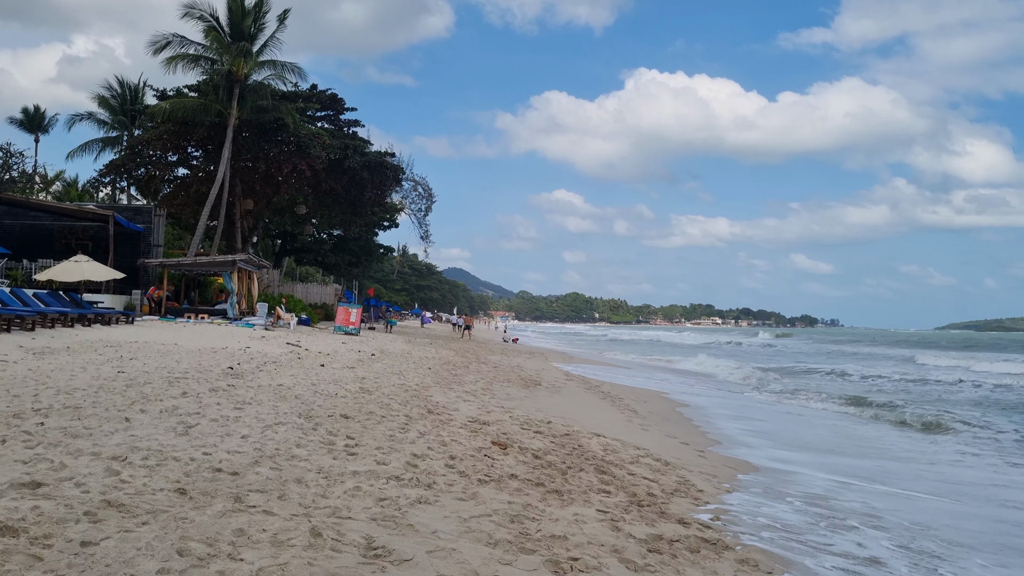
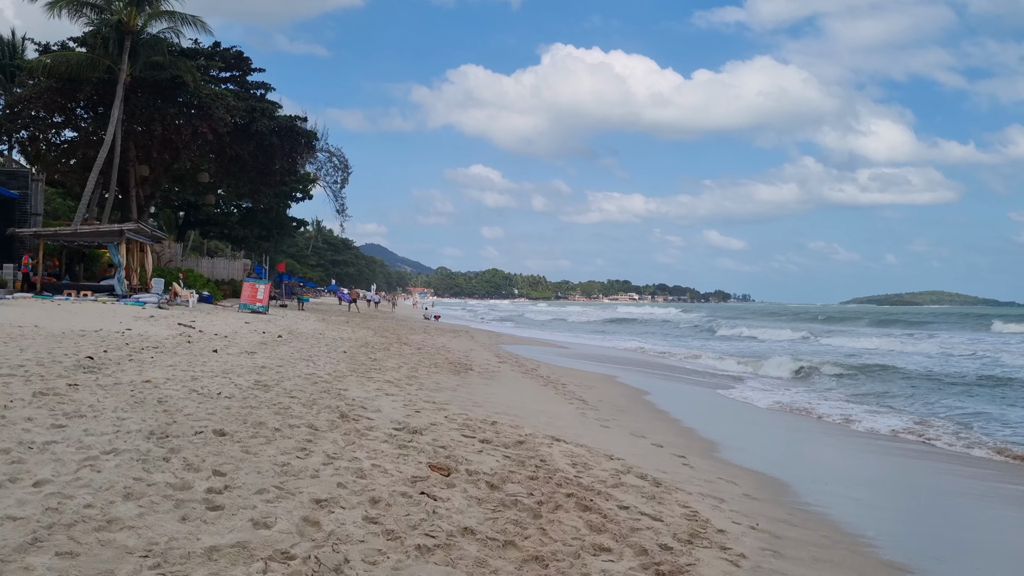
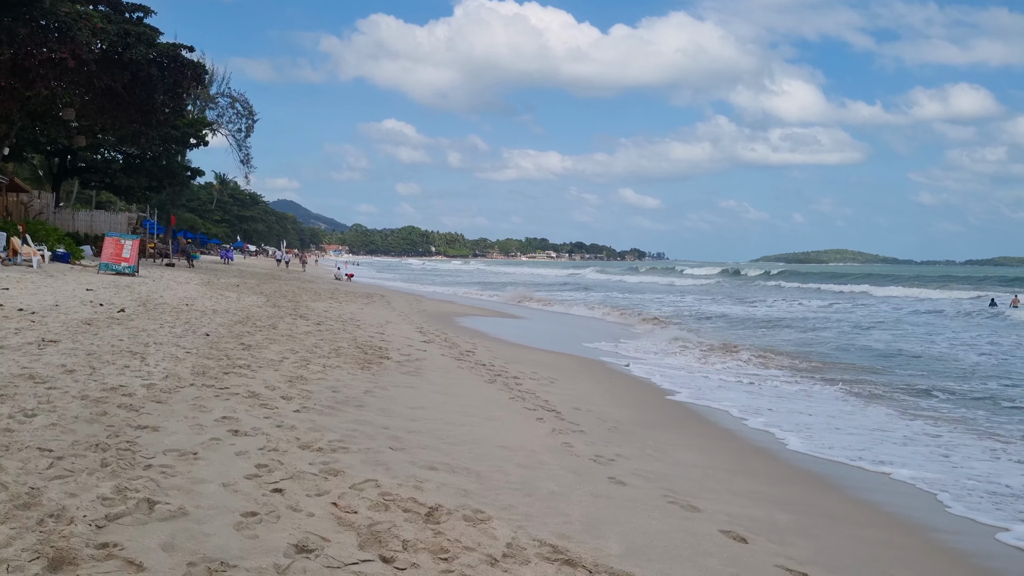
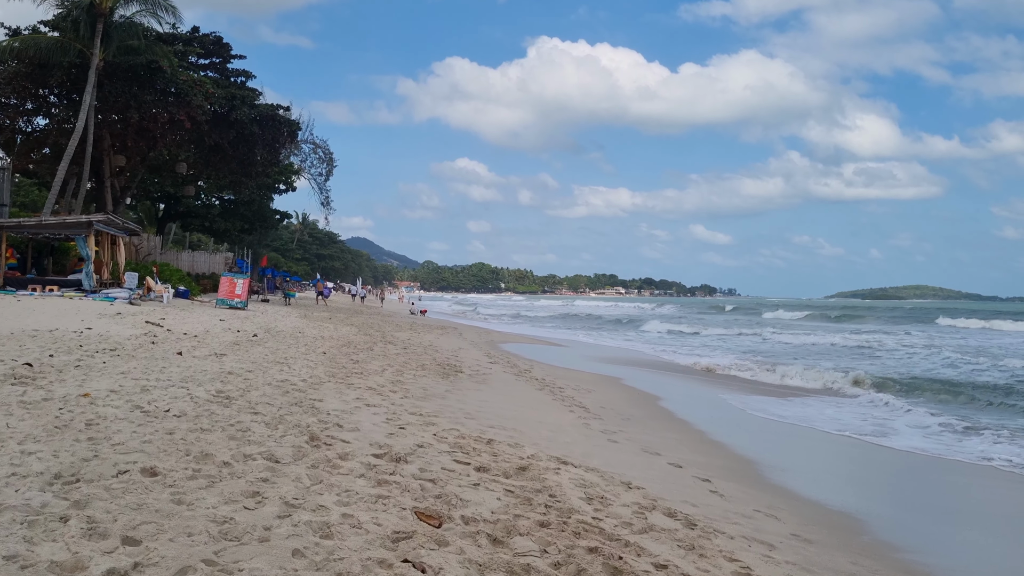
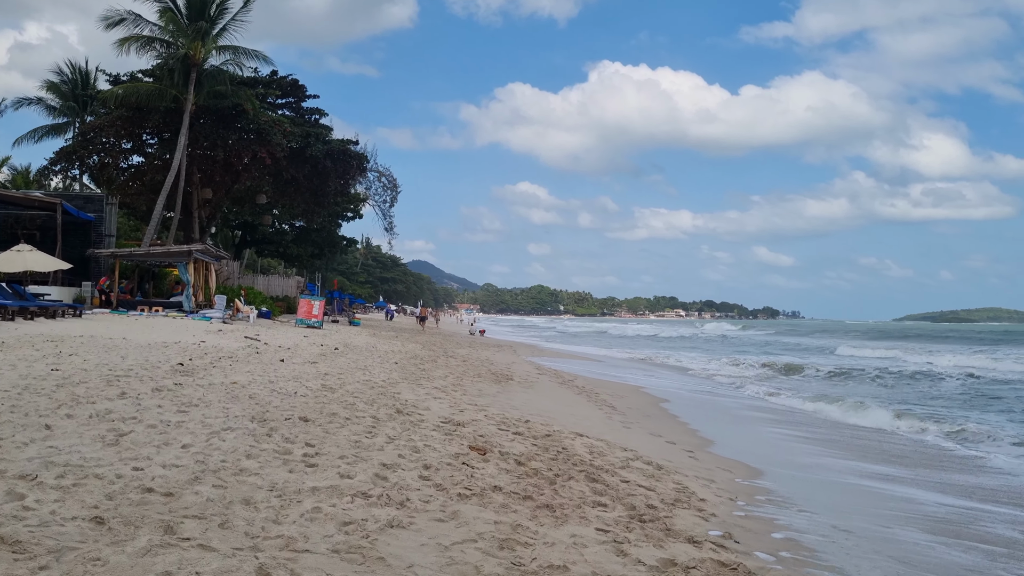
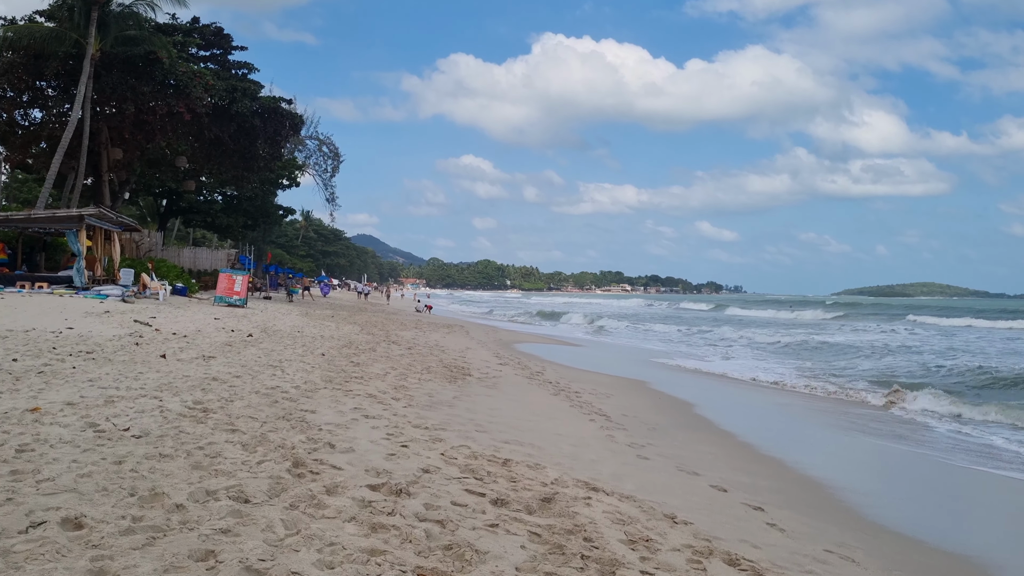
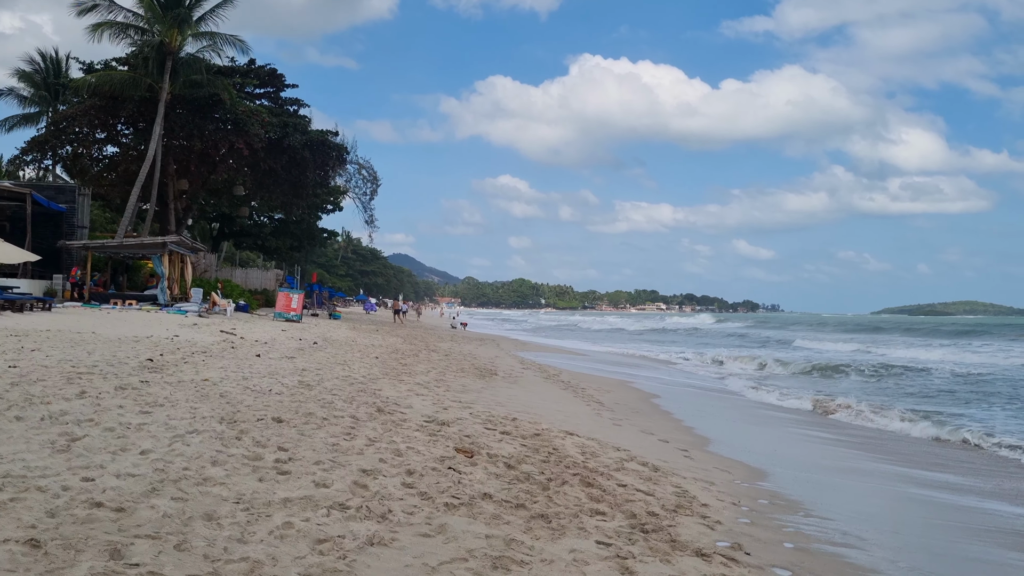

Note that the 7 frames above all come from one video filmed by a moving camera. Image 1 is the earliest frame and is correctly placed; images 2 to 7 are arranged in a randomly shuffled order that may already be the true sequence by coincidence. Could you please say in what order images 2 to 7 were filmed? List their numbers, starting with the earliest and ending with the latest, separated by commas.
5, 7, 2, 4, 6, 3
